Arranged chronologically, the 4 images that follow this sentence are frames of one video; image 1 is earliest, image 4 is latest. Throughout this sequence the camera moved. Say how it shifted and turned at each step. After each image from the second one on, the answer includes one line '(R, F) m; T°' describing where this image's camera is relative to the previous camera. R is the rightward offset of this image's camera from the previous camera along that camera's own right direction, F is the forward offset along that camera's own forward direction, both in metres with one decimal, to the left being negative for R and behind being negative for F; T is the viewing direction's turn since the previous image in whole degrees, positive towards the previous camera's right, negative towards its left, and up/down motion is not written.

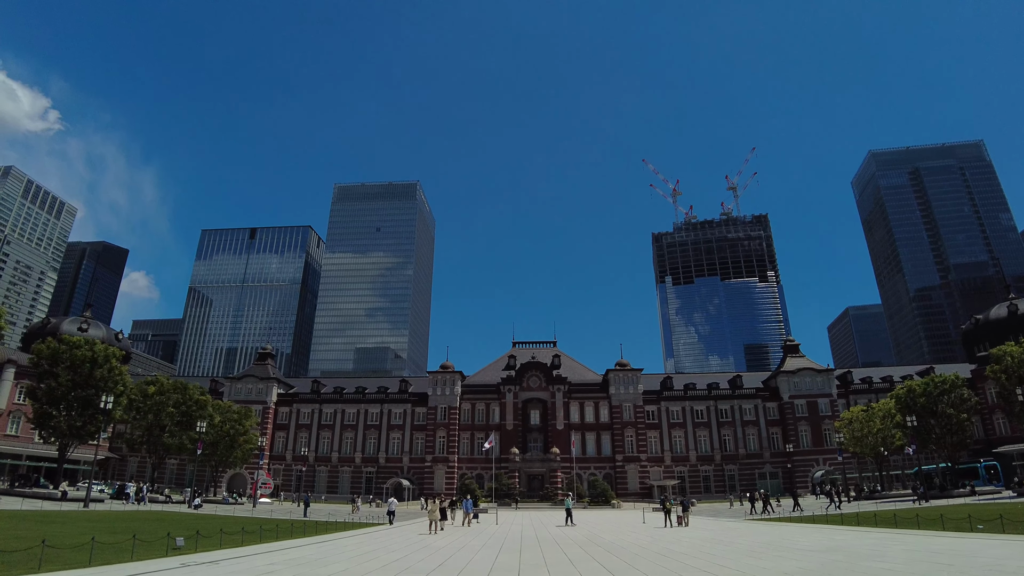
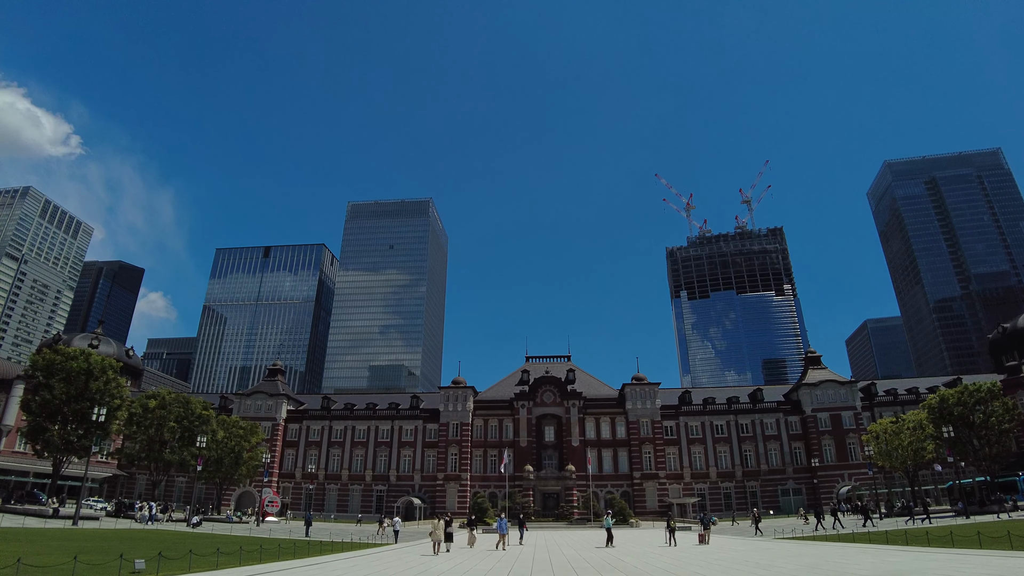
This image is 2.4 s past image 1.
(+0.2, +1.1) m; -1°
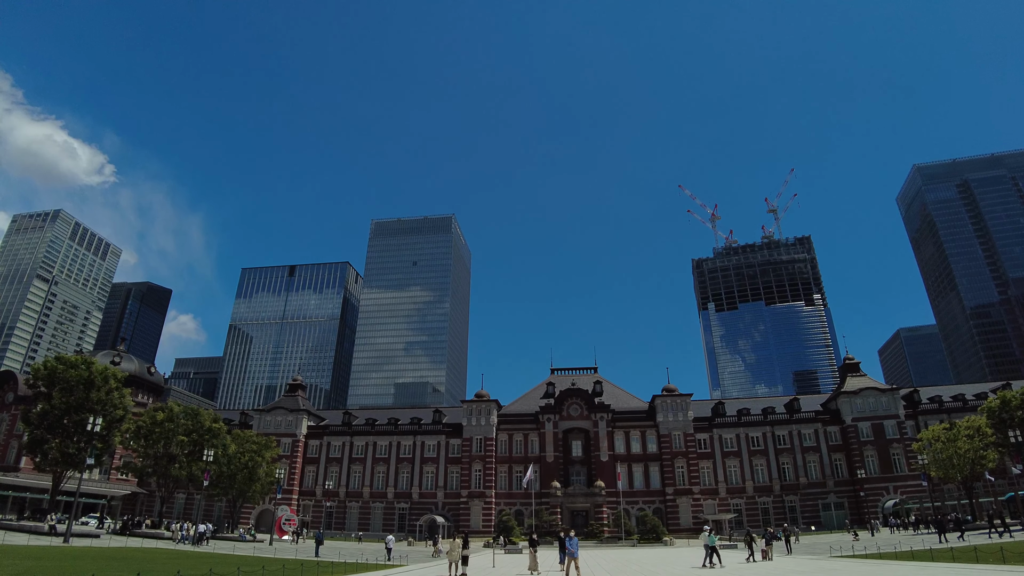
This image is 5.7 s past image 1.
(+0.2, +1.6) m; -2°
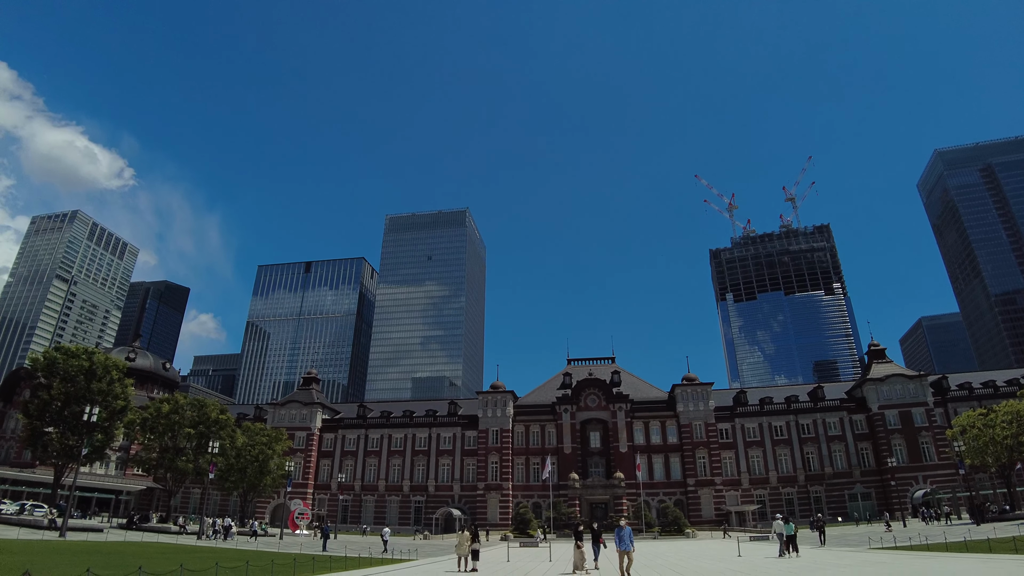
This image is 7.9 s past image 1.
(+0.2, +1.2) m; -2°
